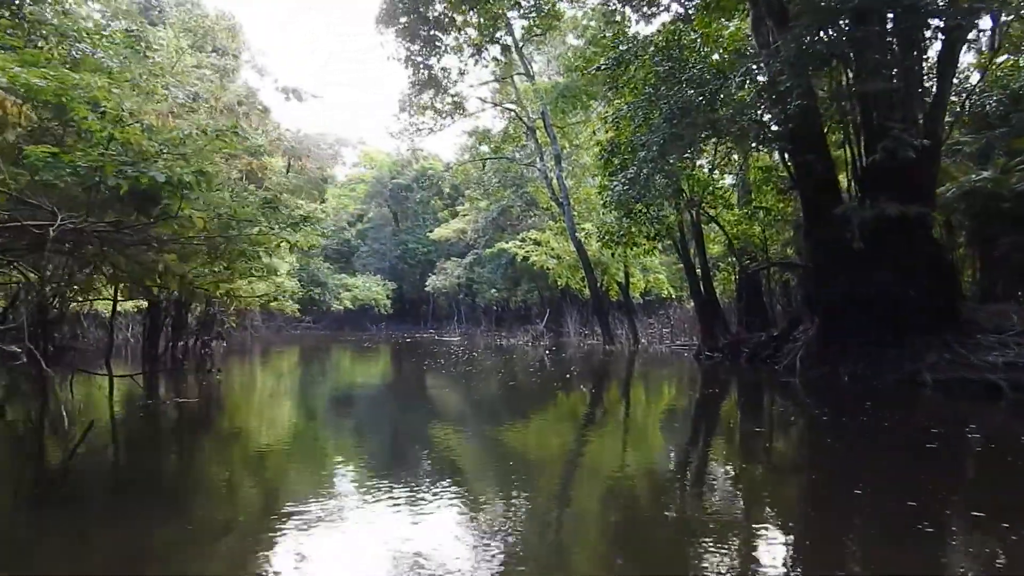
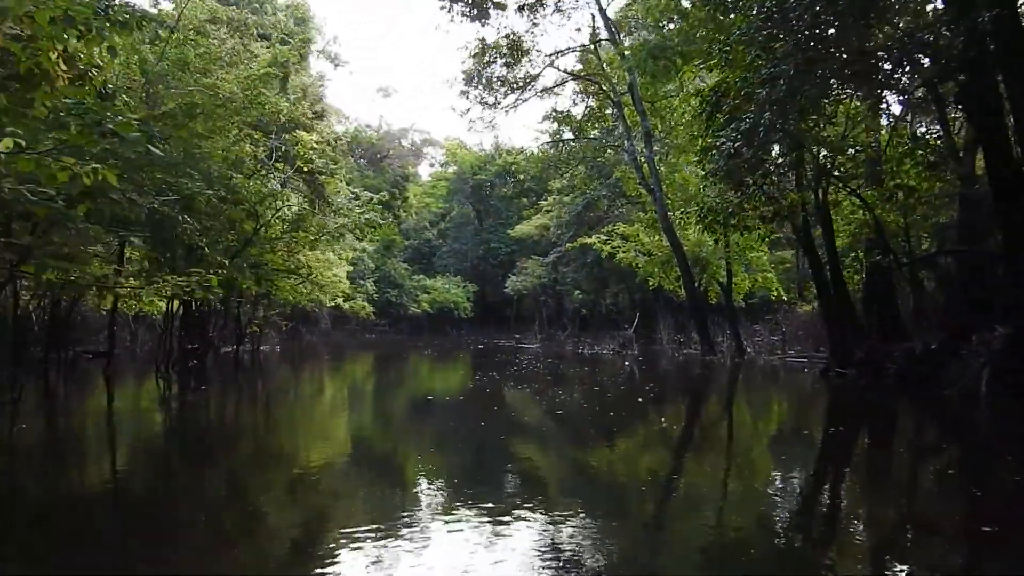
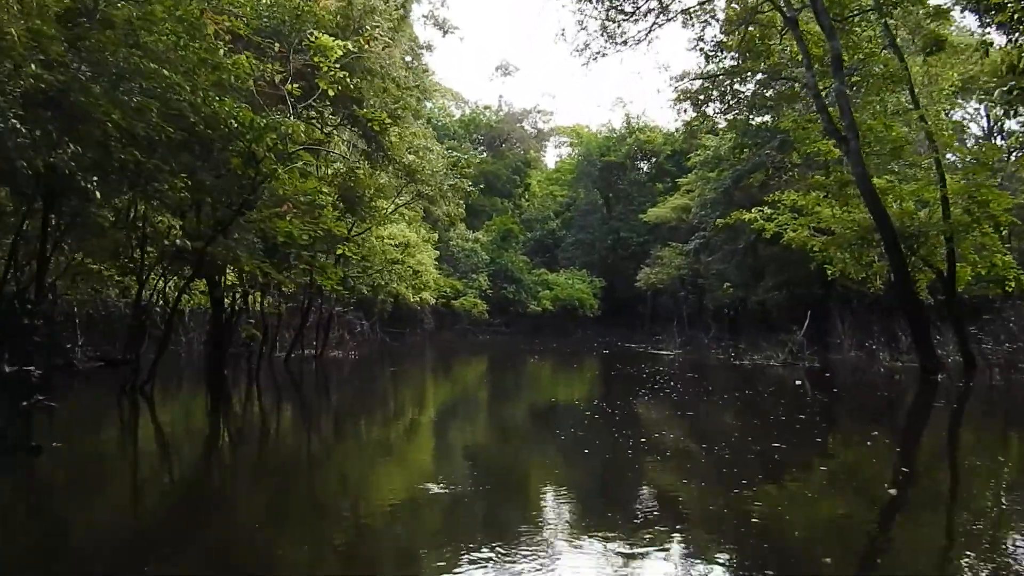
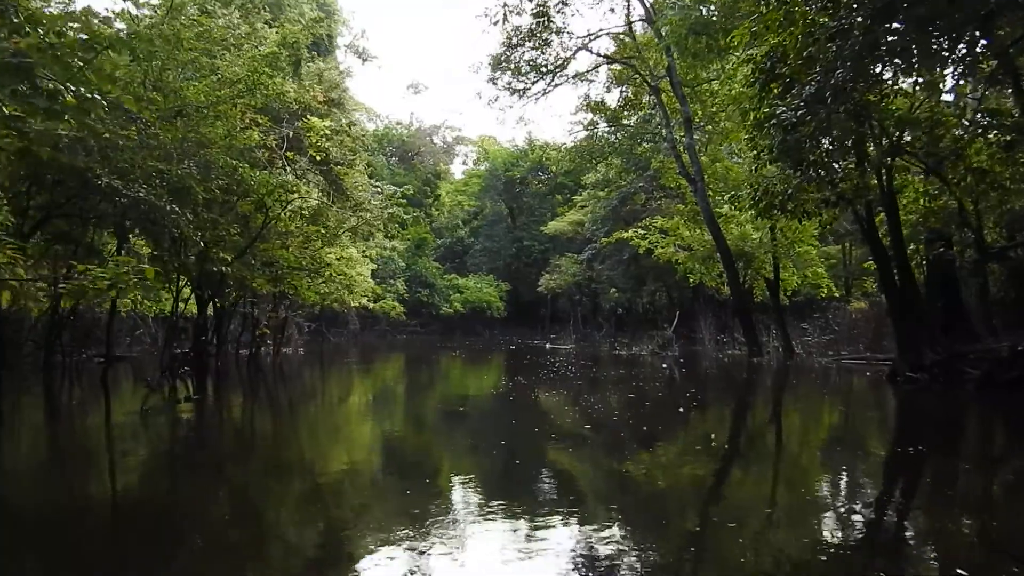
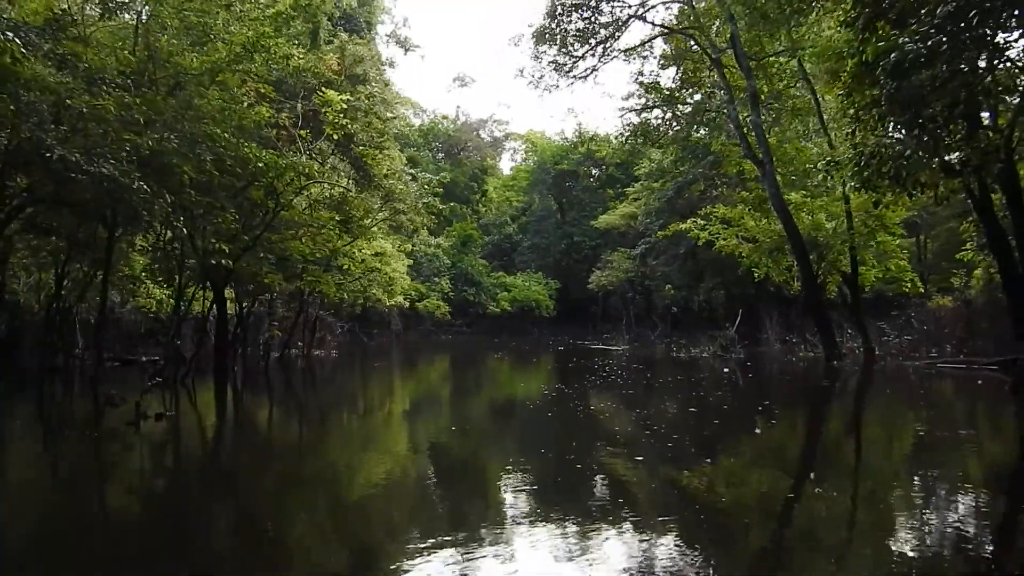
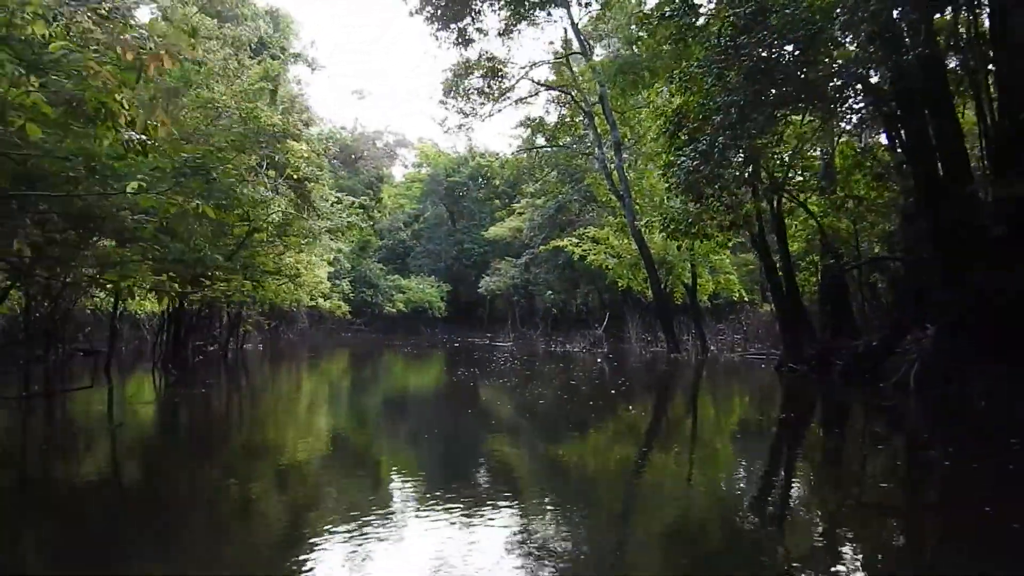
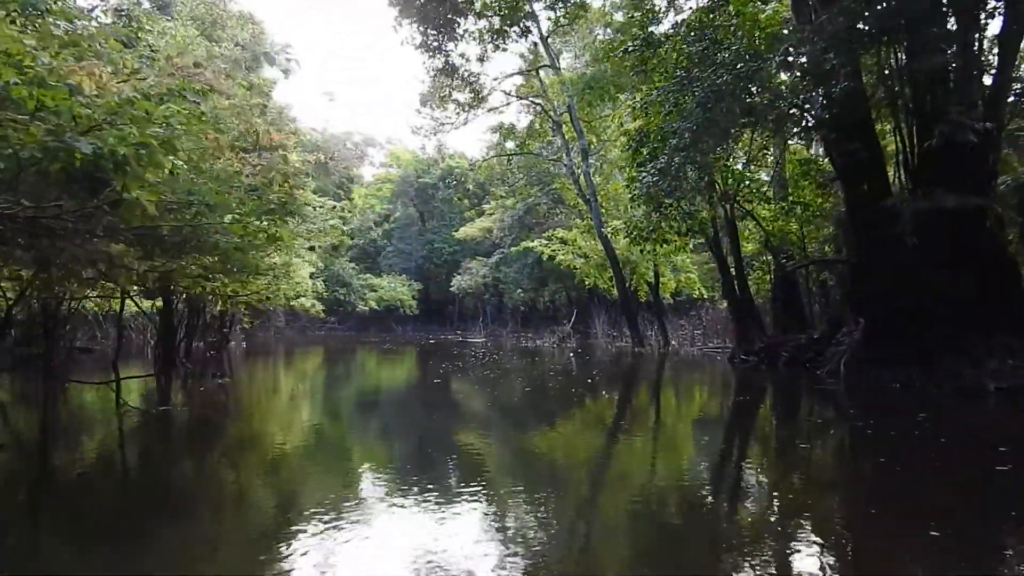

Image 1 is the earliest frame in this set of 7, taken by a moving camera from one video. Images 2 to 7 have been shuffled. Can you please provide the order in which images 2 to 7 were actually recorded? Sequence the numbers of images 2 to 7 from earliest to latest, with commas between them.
7, 6, 2, 4, 5, 3
